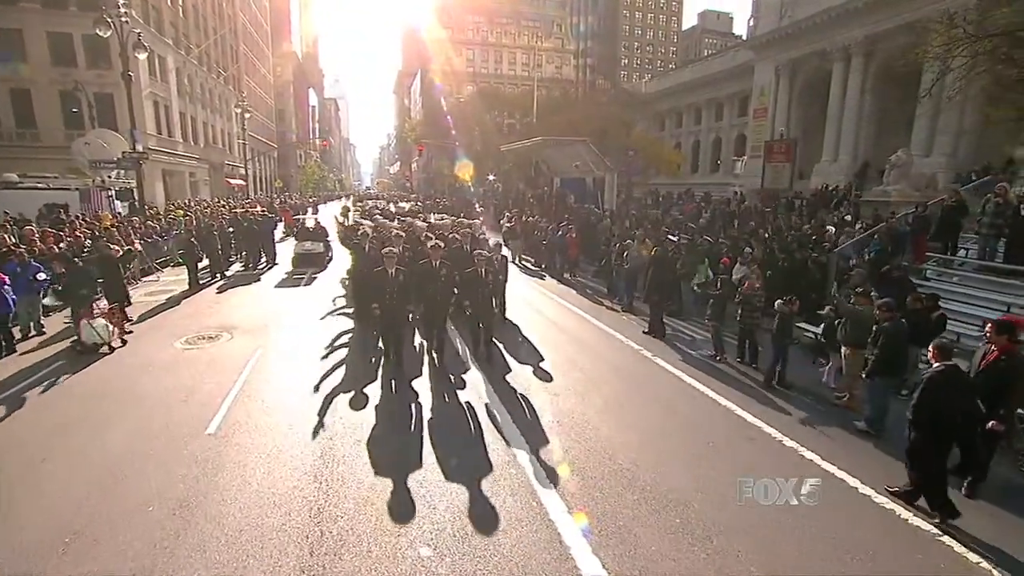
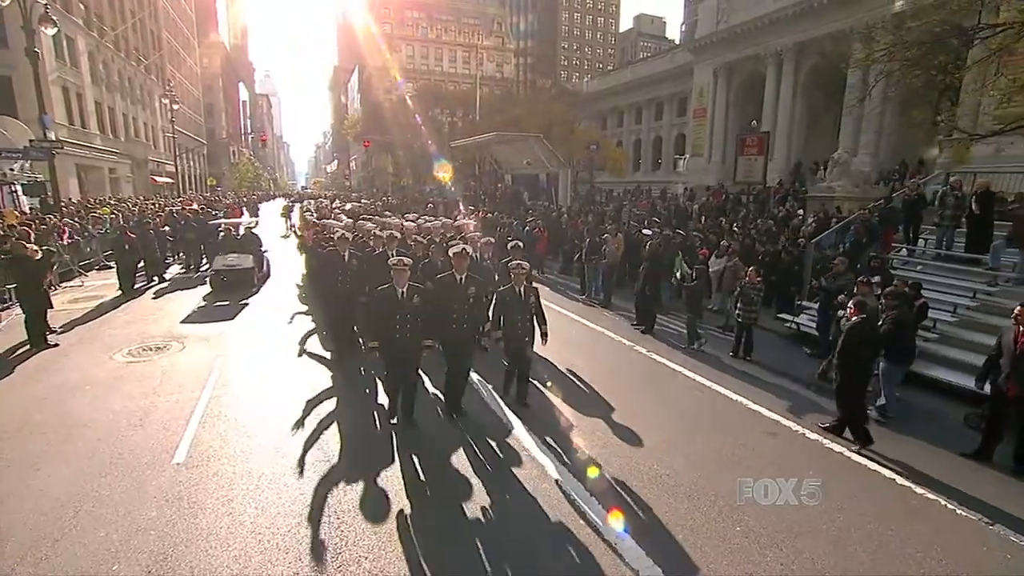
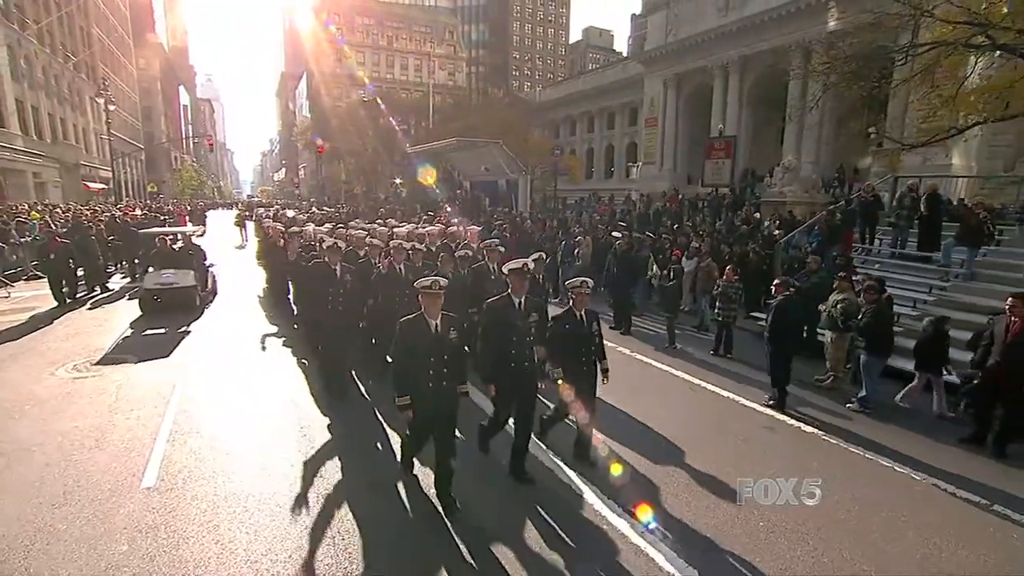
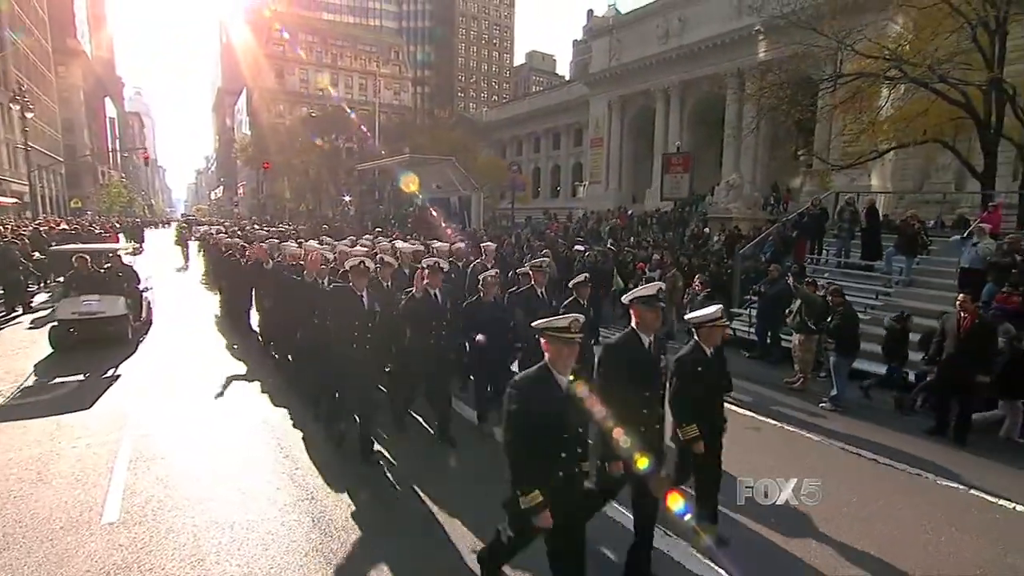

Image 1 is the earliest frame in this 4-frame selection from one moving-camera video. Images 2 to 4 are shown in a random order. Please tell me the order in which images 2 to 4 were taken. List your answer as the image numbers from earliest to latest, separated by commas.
2, 3, 4
